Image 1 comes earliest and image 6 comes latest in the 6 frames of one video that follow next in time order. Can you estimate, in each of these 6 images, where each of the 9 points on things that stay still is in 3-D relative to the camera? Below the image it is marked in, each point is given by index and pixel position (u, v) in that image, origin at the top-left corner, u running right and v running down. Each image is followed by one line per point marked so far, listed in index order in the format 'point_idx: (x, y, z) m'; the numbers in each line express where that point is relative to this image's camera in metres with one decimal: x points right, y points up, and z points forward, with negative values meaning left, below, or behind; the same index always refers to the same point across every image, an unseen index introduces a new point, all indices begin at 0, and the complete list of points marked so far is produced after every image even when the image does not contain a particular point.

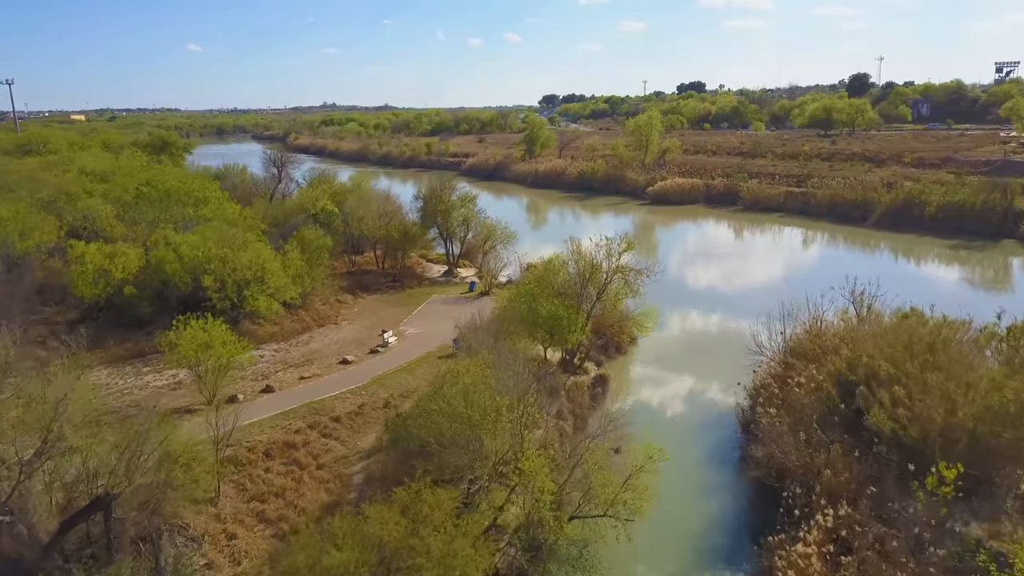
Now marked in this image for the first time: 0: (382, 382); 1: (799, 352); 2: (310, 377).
0: (-3.0, -2.2, +19.1) m
1: (+6.9, -1.6, +19.4) m
2: (-4.8, -2.1, +19.3) m
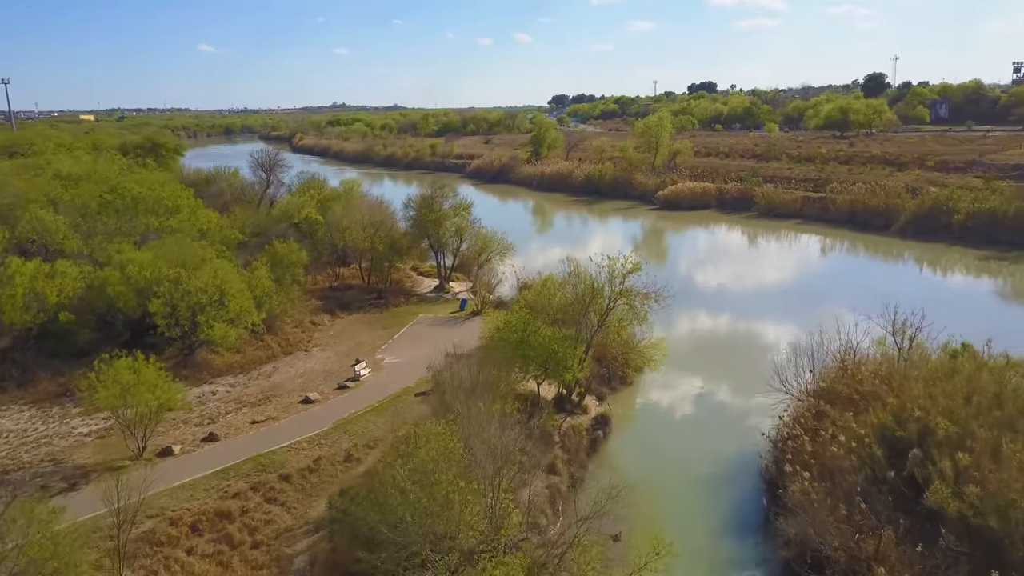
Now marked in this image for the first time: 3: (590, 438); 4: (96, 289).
0: (-3.3, -2.8, +16.4) m
1: (+6.6, -2.2, +16.7) m
2: (-5.1, -2.8, +16.7) m
3: (+1.7, -3.4, +18.3) m
4: (-10.2, 0.0, +20.0) m
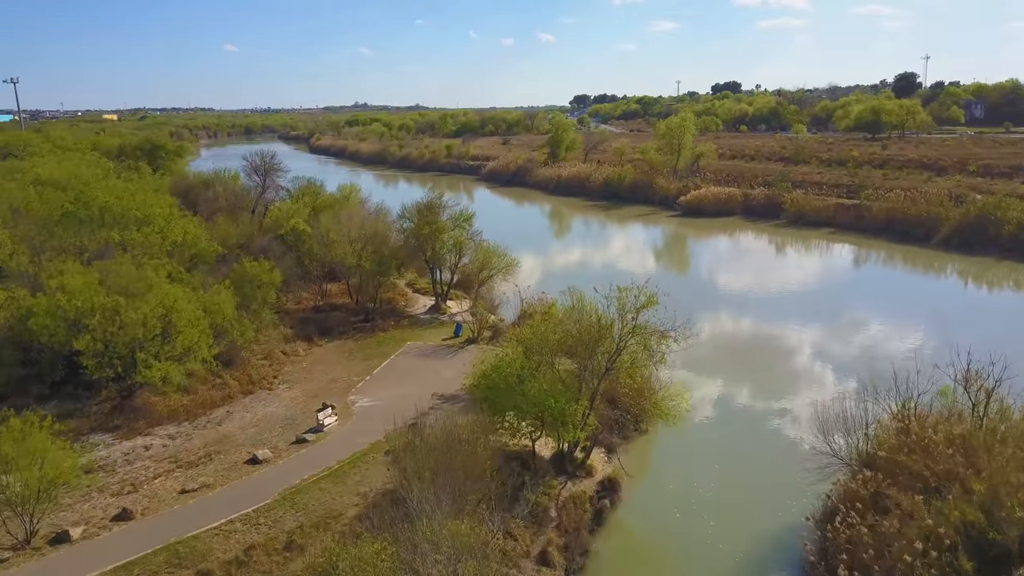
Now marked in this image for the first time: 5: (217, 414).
0: (-3.6, -3.5, +13.5) m
1: (+6.3, -3.0, +13.4) m
2: (-5.4, -3.4, +13.8) m
3: (+1.5, -4.1, +15.2) m
4: (-10.4, -0.7, +17.2) m
5: (-6.3, -2.7, +17.4) m
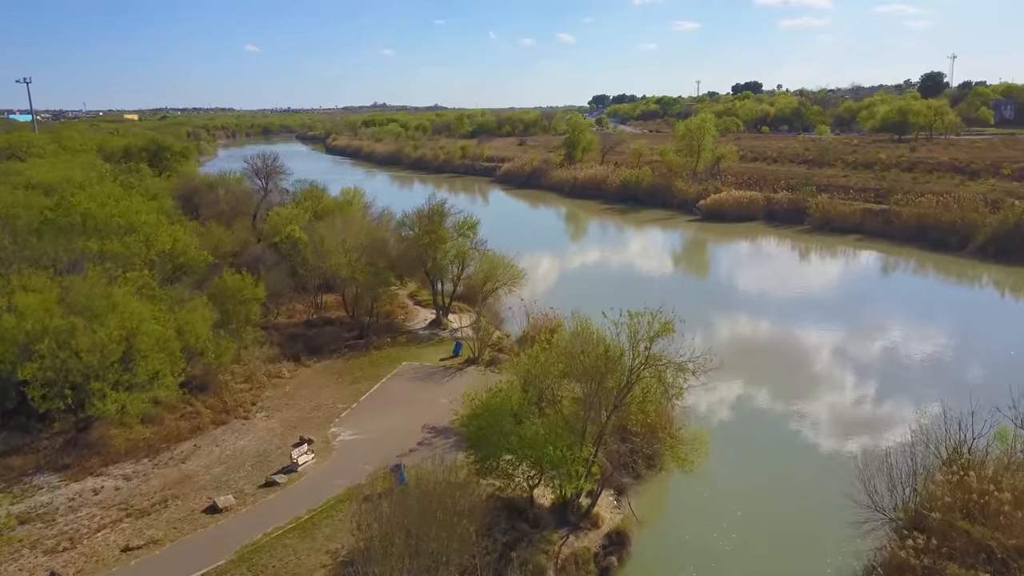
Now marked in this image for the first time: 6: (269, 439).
0: (-3.7, -3.9, +11.7) m
1: (+6.2, -3.4, +11.5) m
2: (-5.5, -3.8, +12.0) m
3: (+1.4, -4.6, +13.3) m
4: (-10.4, -1.1, +15.6) m
5: (-6.3, -3.1, +15.7) m
6: (-4.9, -3.0, +16.4) m
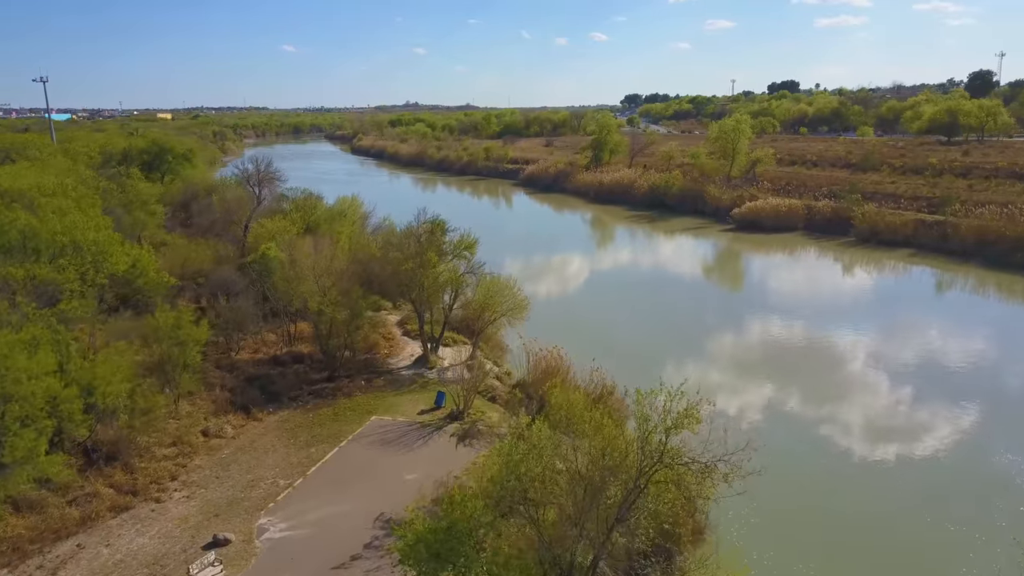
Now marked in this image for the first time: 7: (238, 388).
0: (-4.3, -4.8, +8.1) m
1: (+5.6, -4.4, +7.5) m
2: (-6.0, -4.7, +8.5) m
3: (+0.9, -5.5, +9.5) m
4: (-10.8, -1.9, +12.2) m
5: (-6.8, -3.9, +12.2) m
6: (-5.3, -3.9, +12.8) m
7: (-6.5, -2.3, +19.3) m
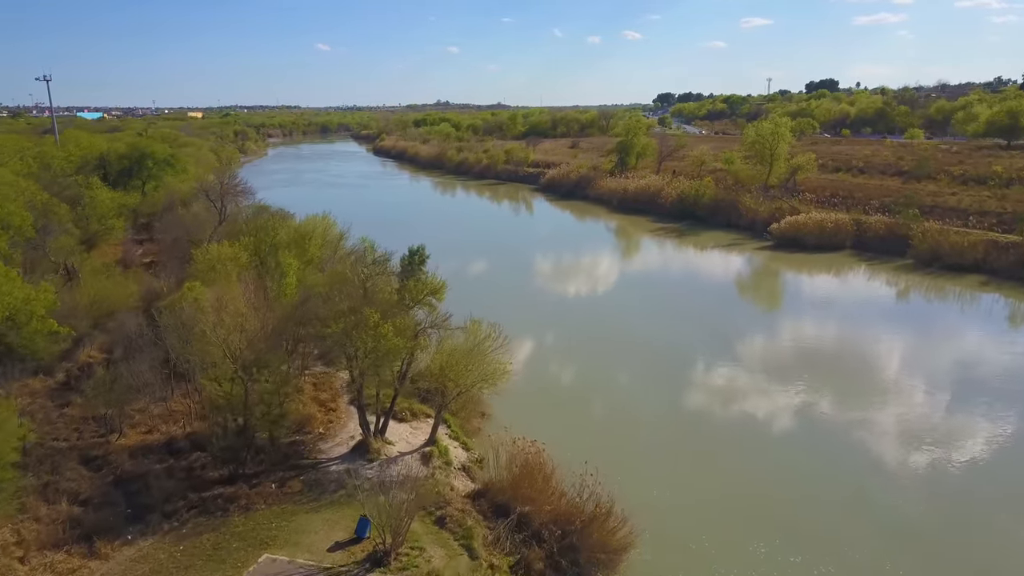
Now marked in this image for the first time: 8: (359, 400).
0: (-5.5, -6.1, +2.9) m
1: (+4.4, -5.8, +1.9) m
2: (-7.2, -6.0, +3.4) m
3: (-0.2, -6.8, +4.1) m
4: (-11.8, -3.1, +7.3) m
5: (-7.8, -5.2, +7.1) m
6: (-6.3, -5.2, +7.6) m
7: (-7.2, -3.6, +14.2) m
8: (-3.1, -2.1, +18.2) m
